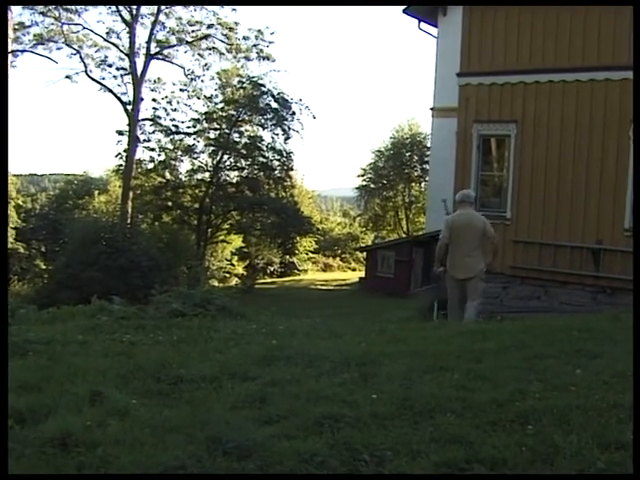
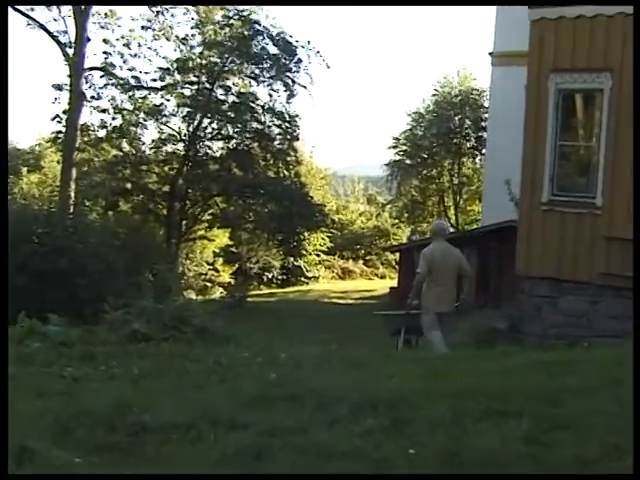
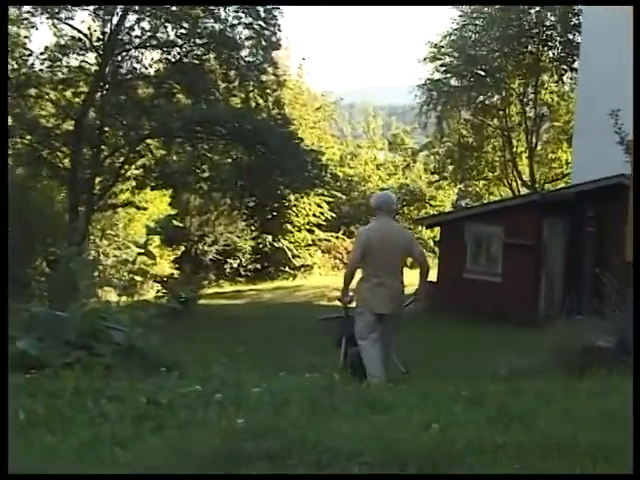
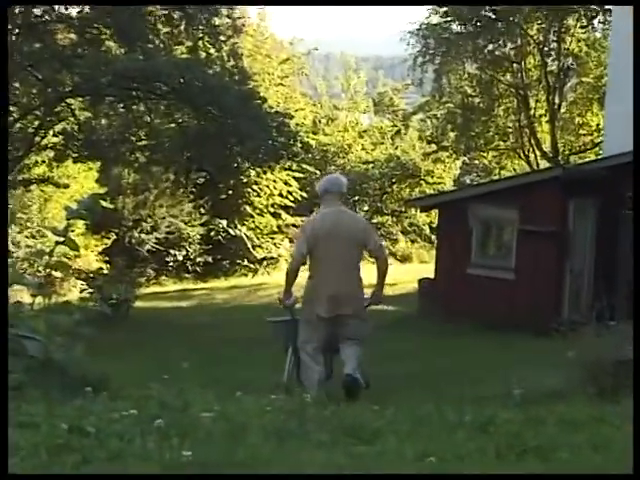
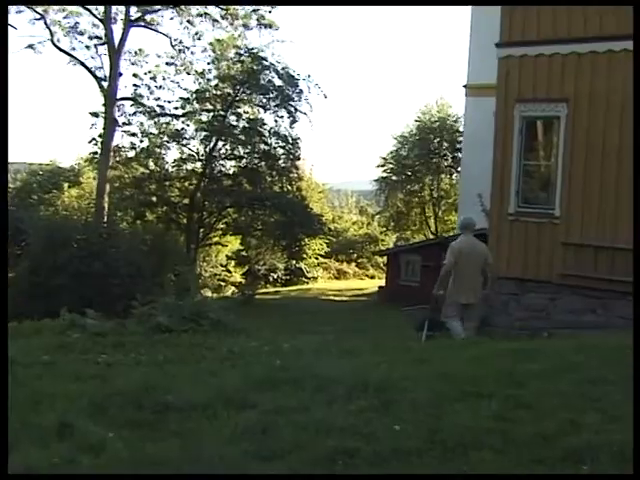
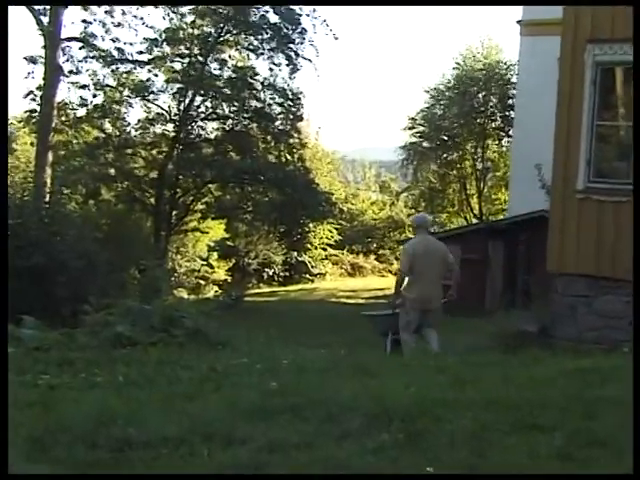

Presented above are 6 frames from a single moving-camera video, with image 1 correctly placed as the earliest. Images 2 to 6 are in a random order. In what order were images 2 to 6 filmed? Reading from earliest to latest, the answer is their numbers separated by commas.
5, 2, 6, 3, 4
